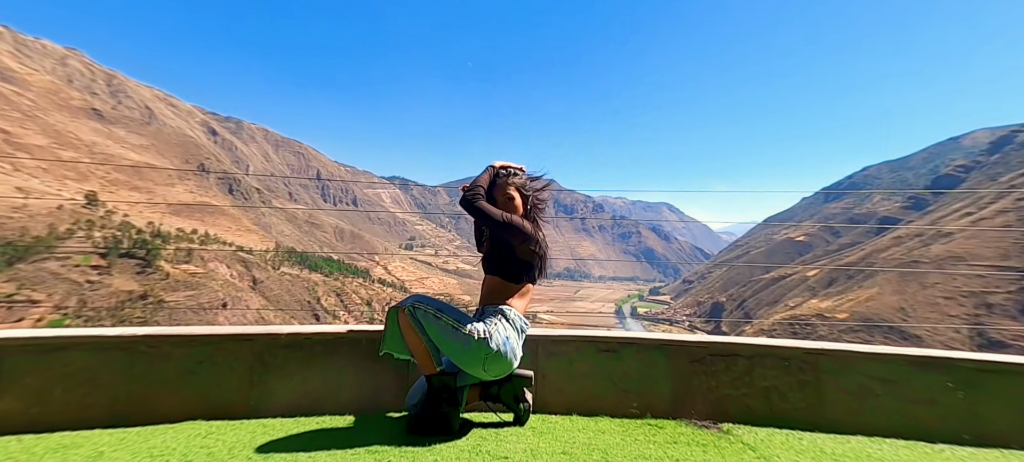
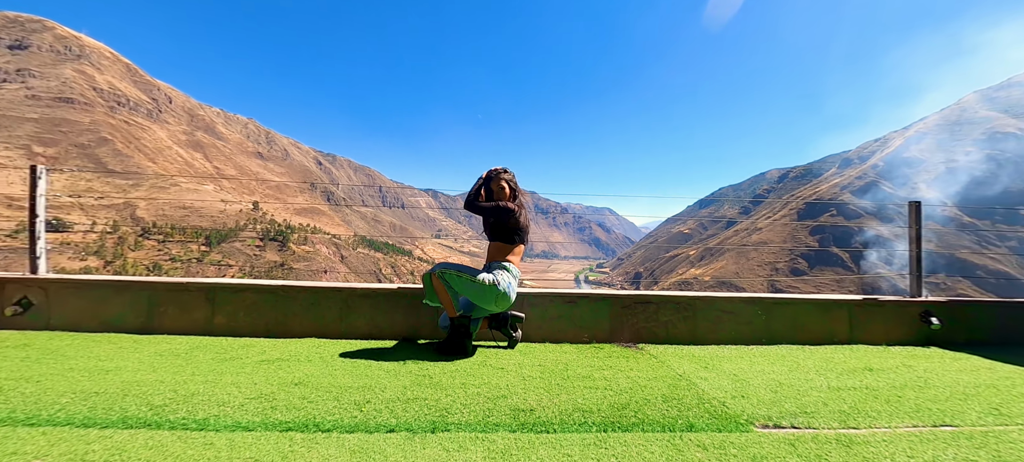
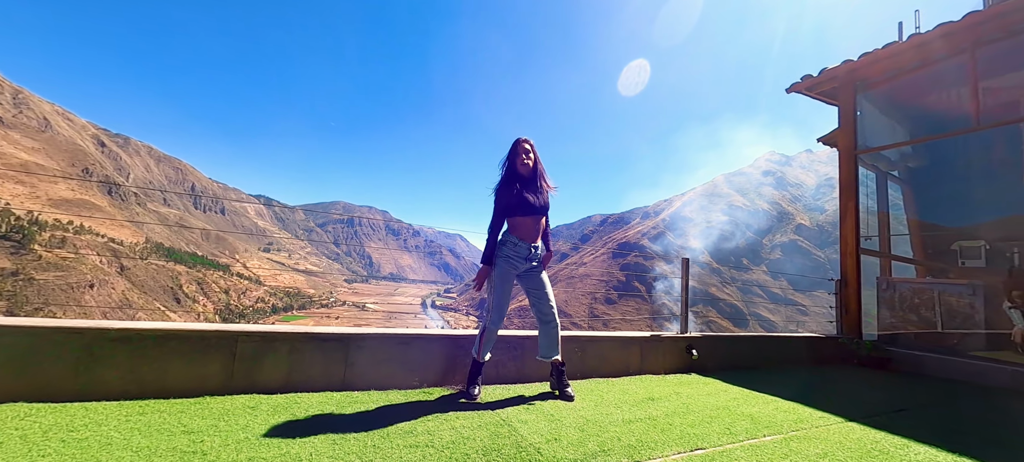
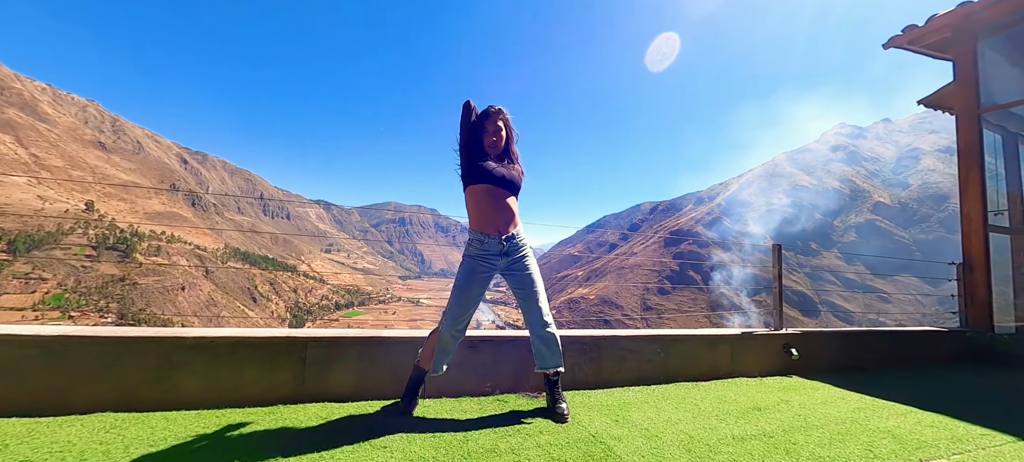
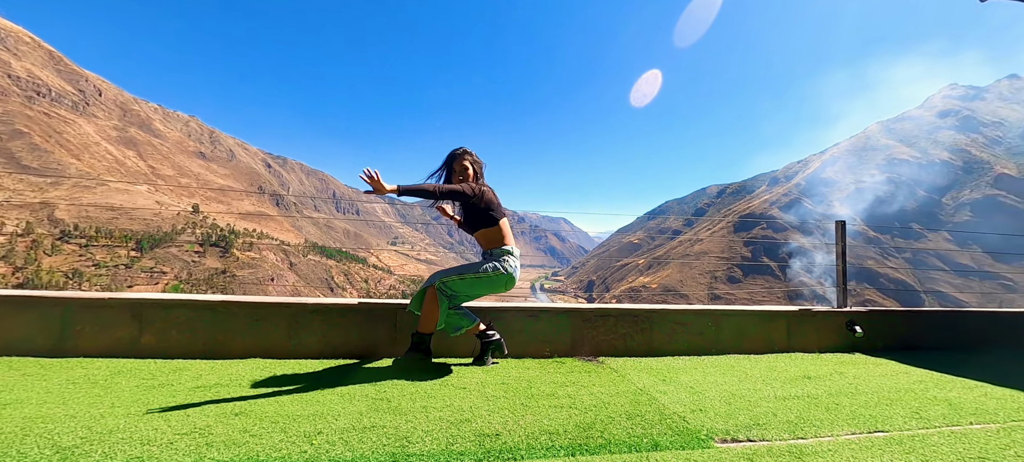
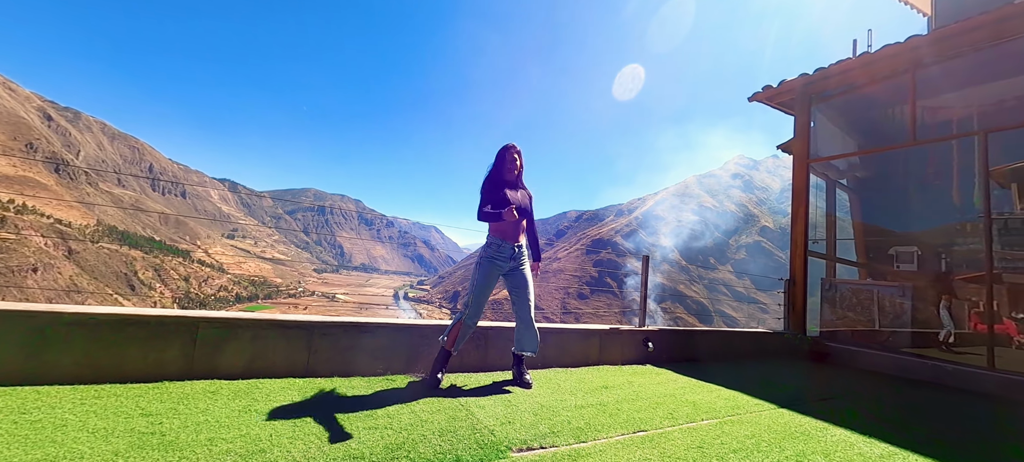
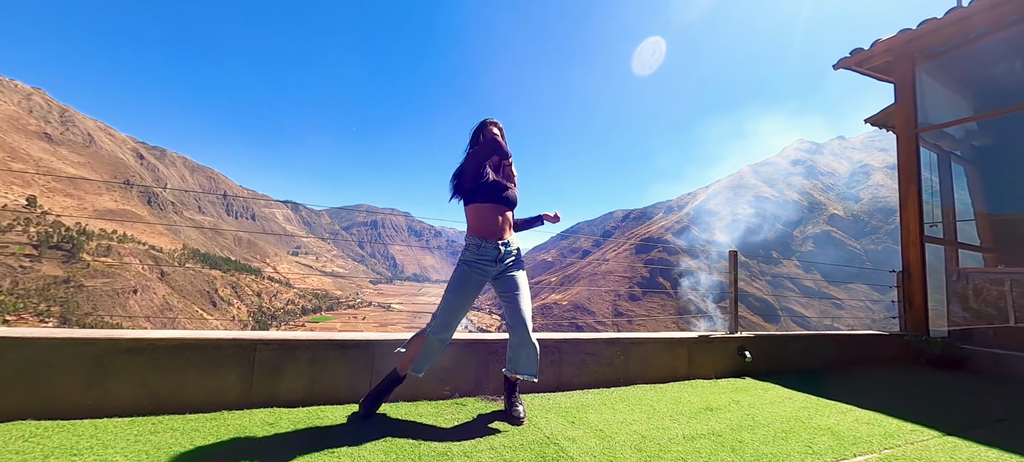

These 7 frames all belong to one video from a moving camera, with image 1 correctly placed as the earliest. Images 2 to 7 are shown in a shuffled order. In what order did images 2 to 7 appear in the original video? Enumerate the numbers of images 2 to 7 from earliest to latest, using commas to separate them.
2, 5, 4, 7, 3, 6
